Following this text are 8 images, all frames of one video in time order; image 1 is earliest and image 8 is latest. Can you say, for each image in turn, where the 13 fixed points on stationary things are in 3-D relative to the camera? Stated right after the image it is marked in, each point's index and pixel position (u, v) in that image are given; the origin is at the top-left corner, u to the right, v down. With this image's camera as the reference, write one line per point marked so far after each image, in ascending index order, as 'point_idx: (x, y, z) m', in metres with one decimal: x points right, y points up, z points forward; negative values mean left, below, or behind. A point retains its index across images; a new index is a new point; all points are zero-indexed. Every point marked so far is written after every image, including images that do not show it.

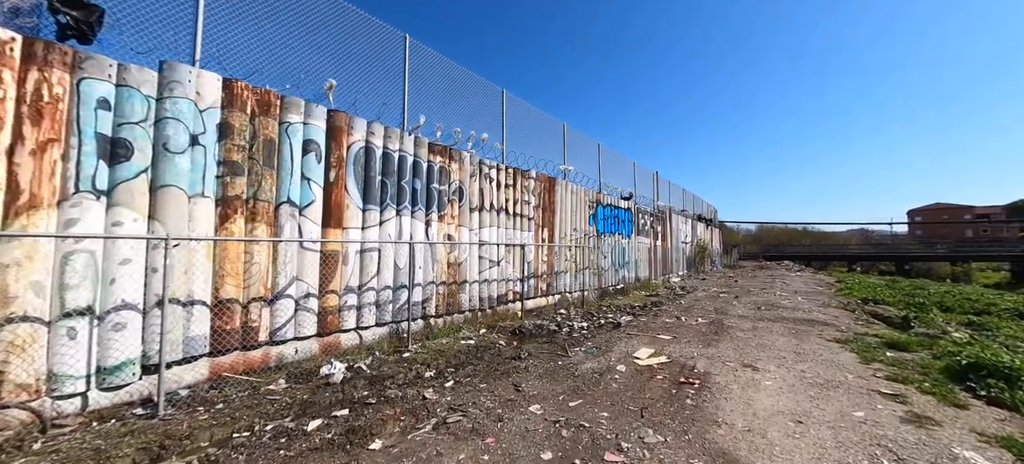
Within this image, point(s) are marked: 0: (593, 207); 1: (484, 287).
0: (+2.2, +0.7, +9.5) m
1: (-0.5, -0.9, +6.2) m
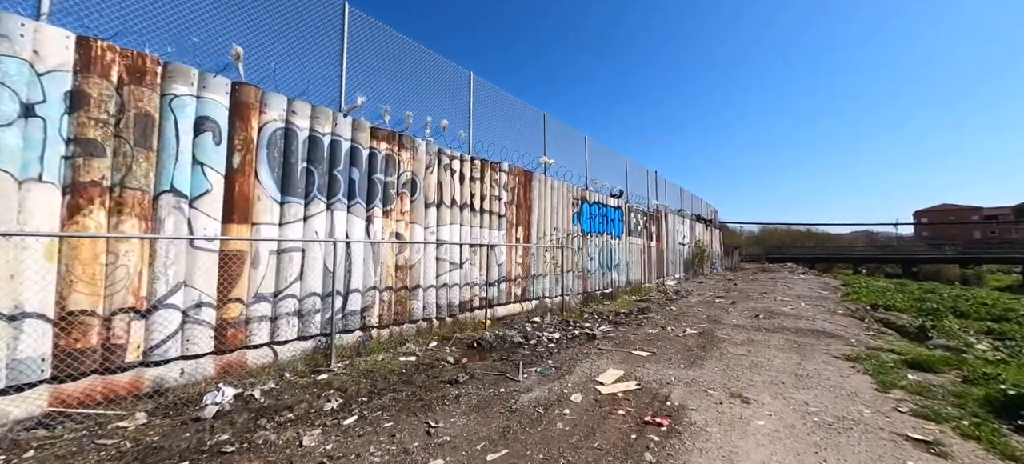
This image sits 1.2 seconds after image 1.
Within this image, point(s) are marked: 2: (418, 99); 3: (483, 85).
0: (+1.6, +0.7, +8.8) m
1: (-1.0, -0.9, +5.4) m
2: (-1.4, +2.0, +5.4) m
3: (-0.5, +2.7, +6.6) m
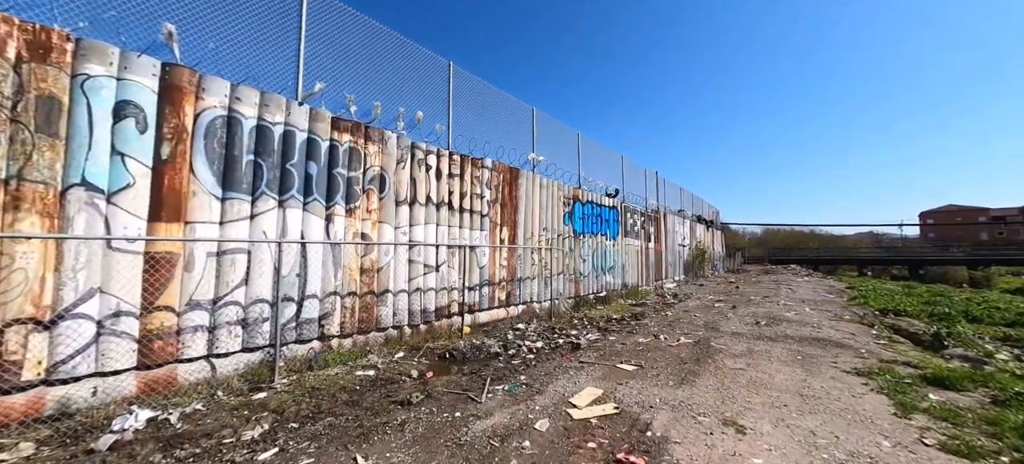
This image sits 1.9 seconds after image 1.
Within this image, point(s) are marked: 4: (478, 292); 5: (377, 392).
0: (+1.4, +0.6, +8.4) m
1: (-1.3, -0.9, +5.0) m
2: (-1.7, +2.0, +5.0) m
3: (-0.8, +2.7, +6.2) m
4: (-0.6, -1.0, +5.9) m
5: (-1.2, -1.4, +3.2) m
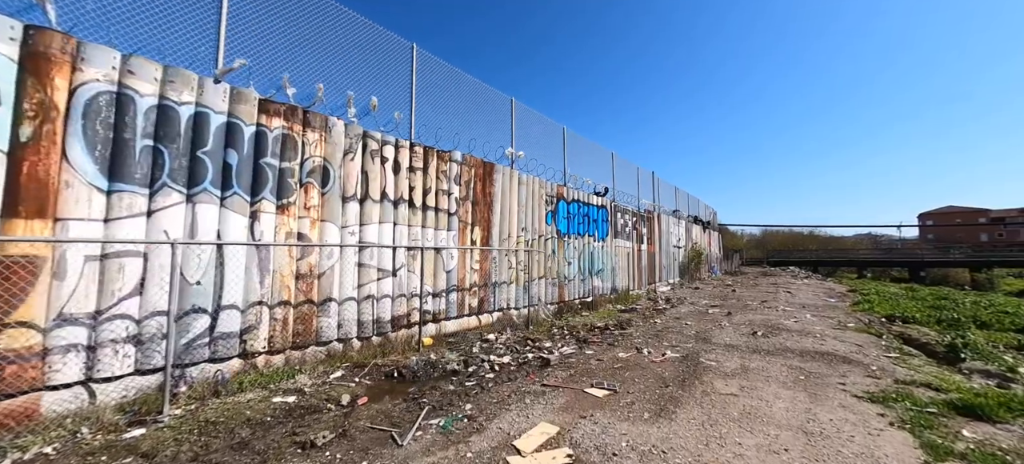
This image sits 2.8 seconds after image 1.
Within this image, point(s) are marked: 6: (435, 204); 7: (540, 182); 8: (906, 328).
0: (+0.9, +0.6, +7.8) m
1: (-1.8, -0.9, +4.4) m
2: (-2.1, +2.0, +4.4) m
3: (-1.3, +2.7, +5.6) m
4: (-1.0, -1.0, +5.4) m
5: (-1.7, -1.4, +2.6) m
6: (-1.1, +0.4, +5.3) m
7: (+0.6, +1.0, +7.4) m
8: (+7.3, -1.8, +6.7) m
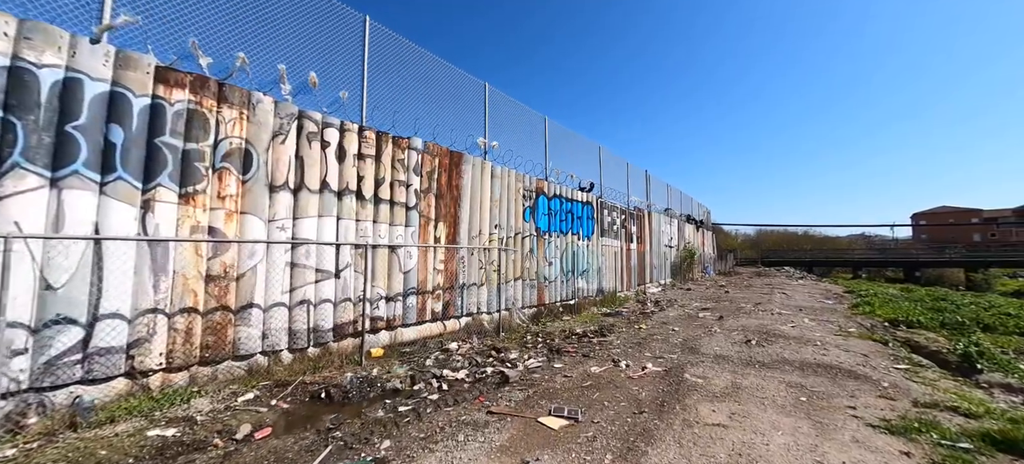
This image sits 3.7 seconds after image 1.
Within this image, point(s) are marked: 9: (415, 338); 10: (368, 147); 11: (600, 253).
0: (+0.4, +0.7, +7.2) m
1: (-2.2, -0.9, +3.8) m
2: (-2.6, +2.0, +3.8) m
3: (-1.7, +2.7, +5.0) m
4: (-1.5, -0.9, +4.7) m
5: (-2.1, -1.4, +2.0) m
6: (-1.6, +0.5, +4.7) m
7: (+0.1, +1.1, +6.8) m
8: (+6.8, -1.7, +6.2) m
9: (-1.3, -1.4, +4.8) m
10: (-1.8, +1.1, +4.5) m
11: (+2.3, -0.6, +9.4) m
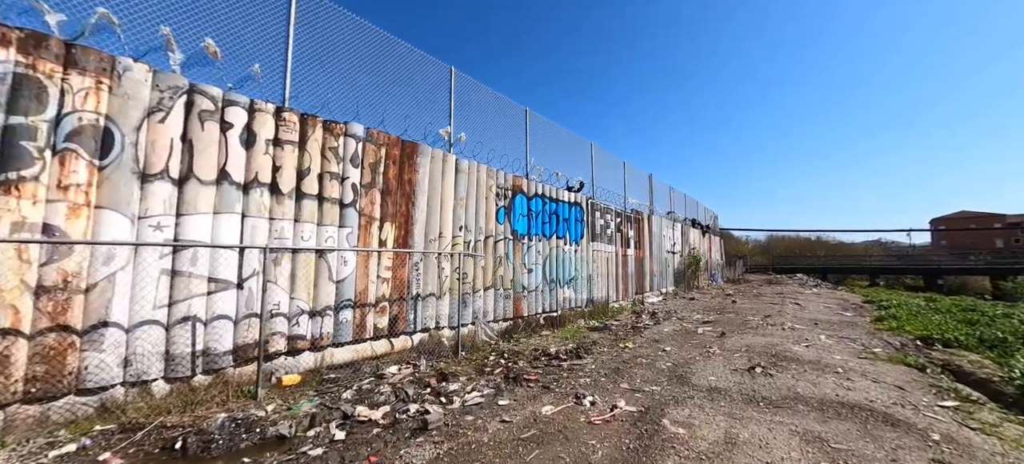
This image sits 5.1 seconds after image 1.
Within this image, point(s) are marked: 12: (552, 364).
0: (-0.1, +0.6, +6.4) m
1: (-2.8, -0.9, +3.1) m
2: (-3.1, +2.0, +3.1) m
3: (-2.3, +2.7, +4.3) m
4: (-2.0, -1.0, +4.0) m
5: (-2.7, -1.3, +1.3) m
6: (-2.1, +0.5, +4.0) m
7: (-0.4, +1.0, +6.1) m
8: (+6.3, -1.8, +5.2) m
9: (-1.8, -1.4, +4.1) m
10: (-2.3, +1.0, +3.8) m
11: (+1.9, -0.7, +8.6) m
12: (+0.5, -1.5, +4.2) m
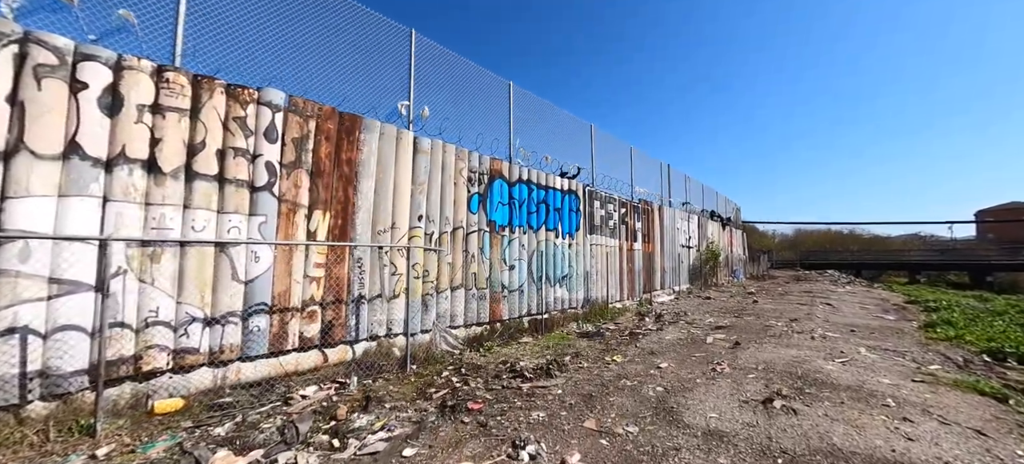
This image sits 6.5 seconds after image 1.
0: (-0.4, +0.8, +5.6) m
1: (-3.3, -0.8, +2.4) m
2: (-3.7, +2.1, +2.4) m
3: (-2.7, +2.8, +3.6) m
4: (-2.5, -0.9, +3.3) m
5: (-3.3, -1.3, +0.6) m
6: (-2.6, +0.5, +3.2) m
7: (-0.8, +1.2, +5.2) m
8: (+5.9, -1.6, +4.1) m
9: (-2.3, -1.3, +3.3) m
10: (-2.8, +1.1, +3.0) m
11: (+1.6, -0.5, +7.6) m
12: (0.0, -1.4, +3.4) m
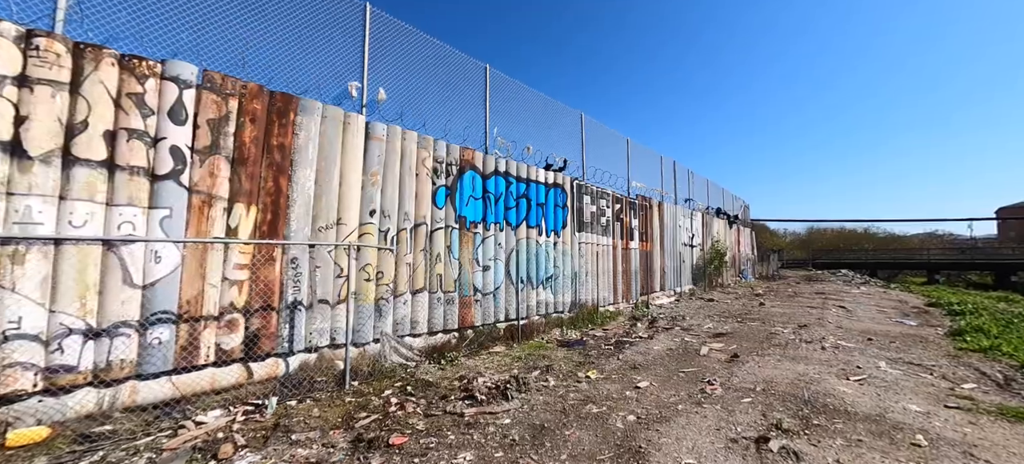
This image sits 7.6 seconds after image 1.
0: (-0.8, +0.8, +5.0) m
1: (-3.8, -0.8, +1.9) m
2: (-4.1, +2.1, +1.9) m
3: (-3.2, +2.9, +3.1) m
4: (-2.9, -0.8, +2.8) m
5: (-3.8, -1.3, +0.1) m
6: (-3.1, +0.6, +2.7) m
7: (-1.2, +1.2, +4.7) m
8: (+5.5, -1.6, +3.4) m
9: (-2.7, -1.3, +2.9) m
10: (-3.3, +1.2, +2.5) m
11: (+1.3, -0.4, +7.1) m
12: (-0.4, -1.4, +2.9) m
